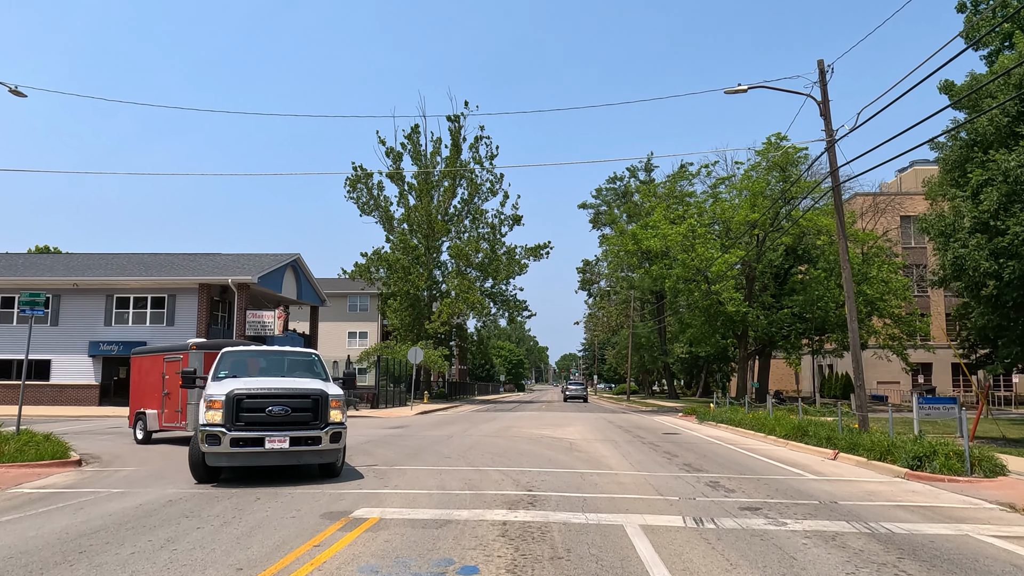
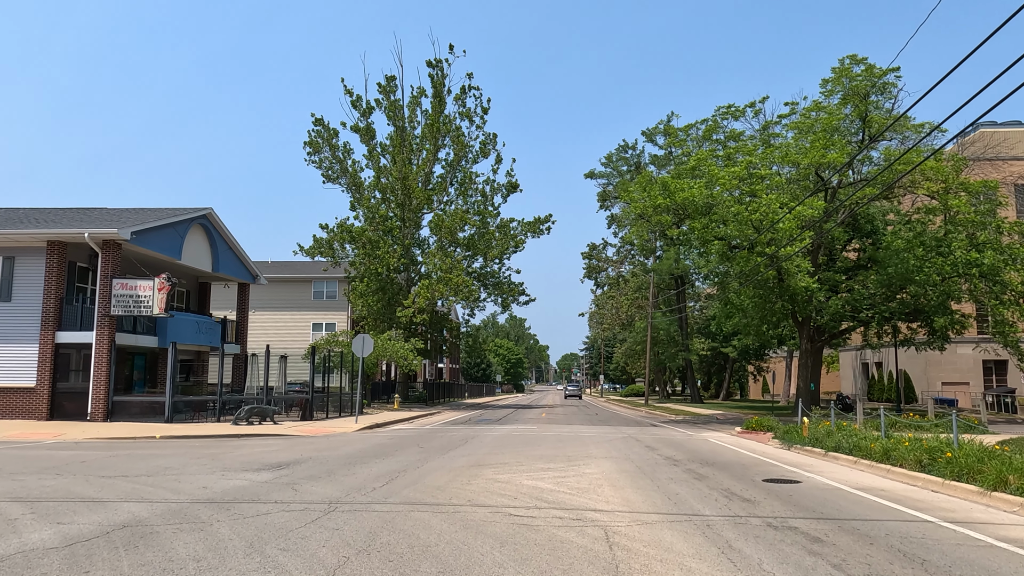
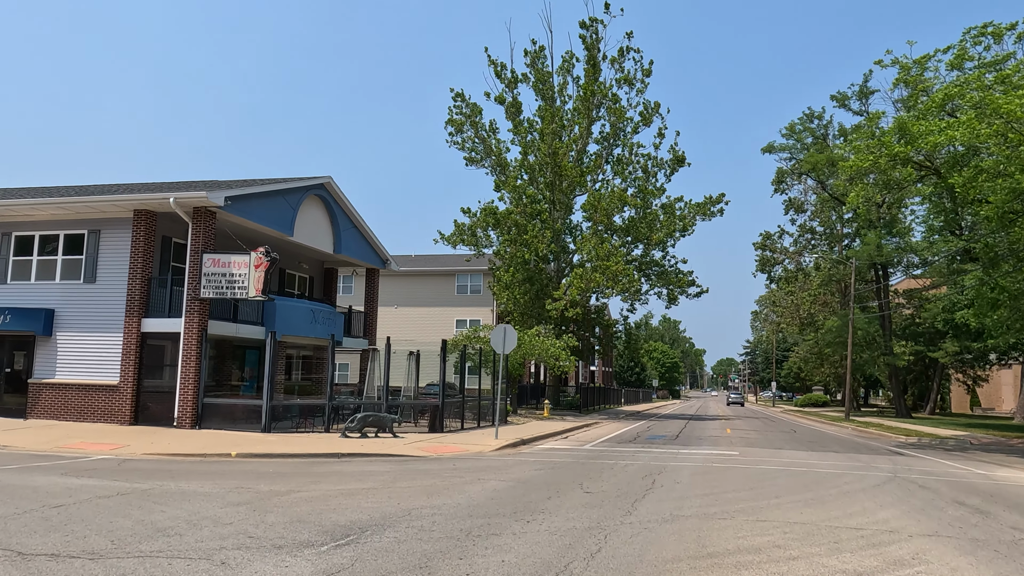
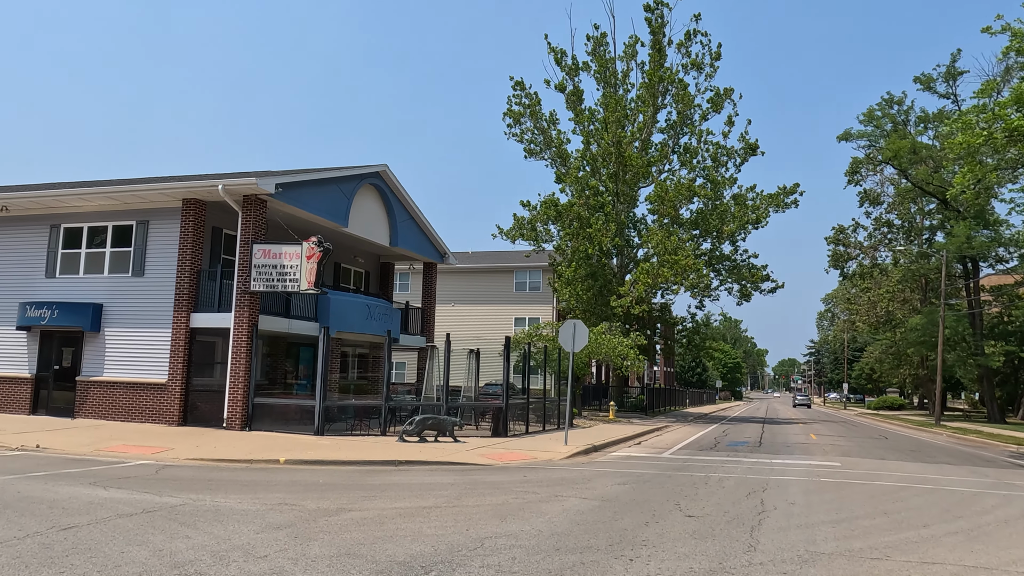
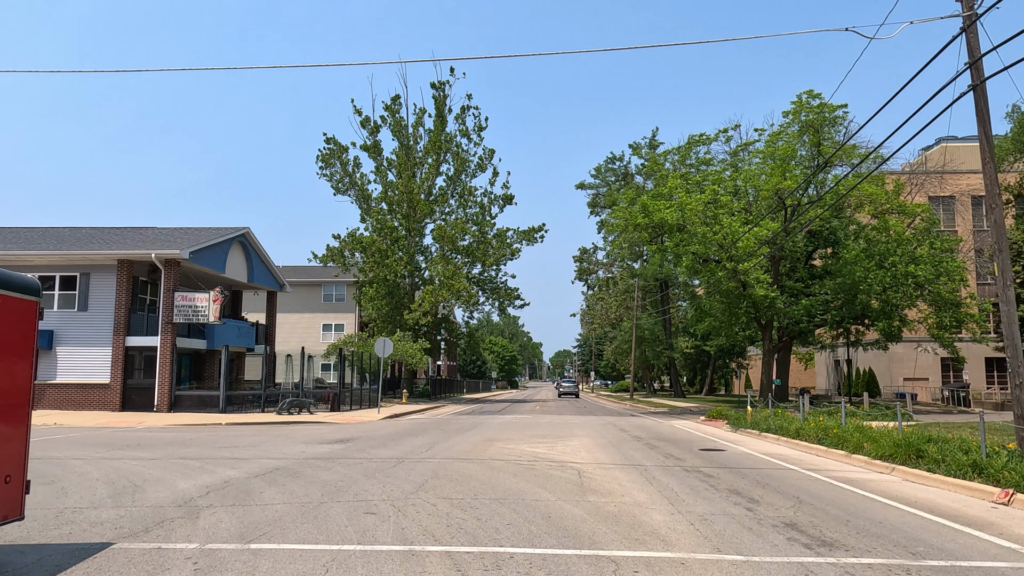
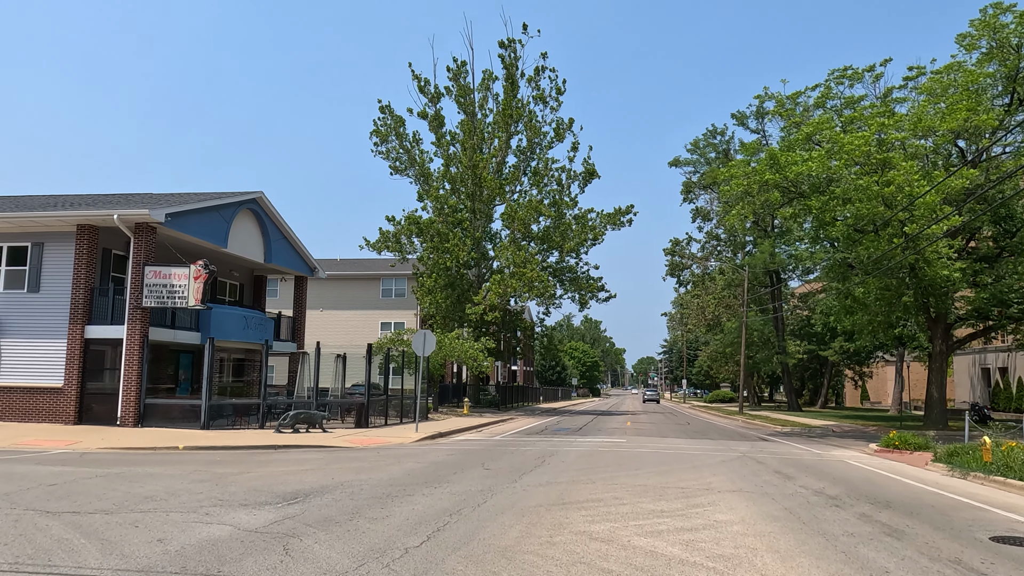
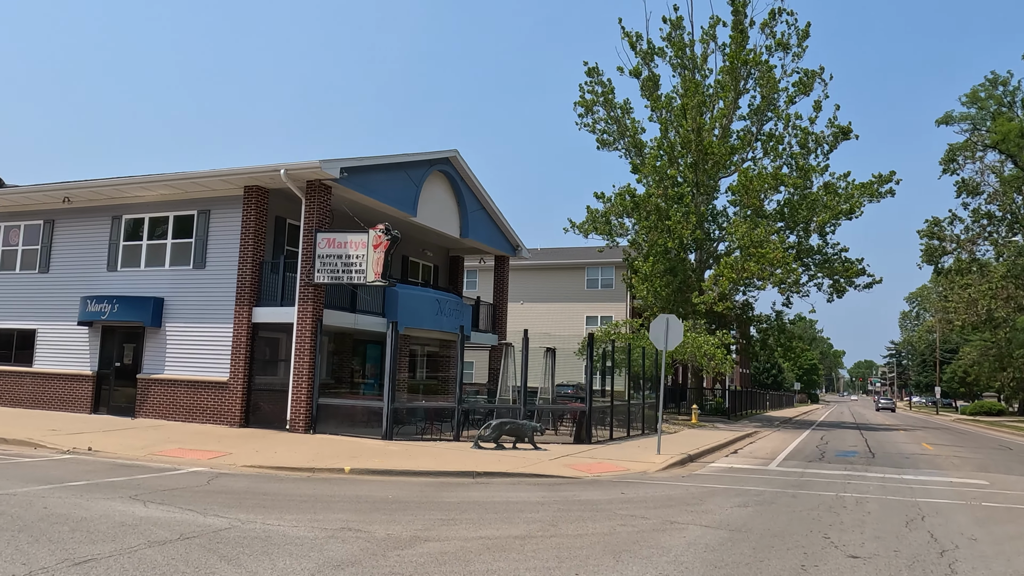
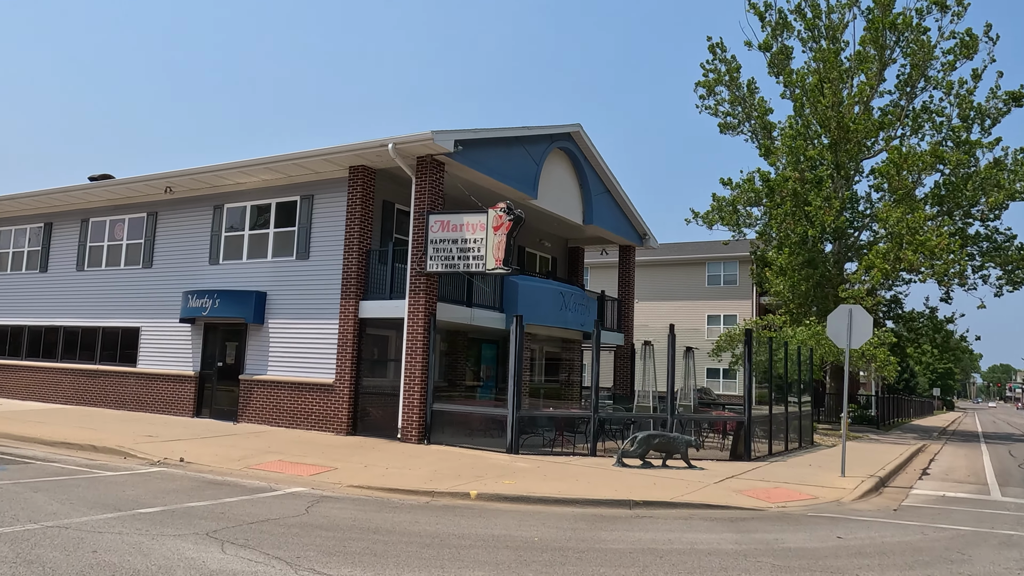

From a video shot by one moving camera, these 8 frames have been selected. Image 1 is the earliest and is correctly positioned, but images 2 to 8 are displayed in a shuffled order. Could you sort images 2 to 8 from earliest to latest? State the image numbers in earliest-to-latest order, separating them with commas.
5, 2, 6, 3, 4, 7, 8
